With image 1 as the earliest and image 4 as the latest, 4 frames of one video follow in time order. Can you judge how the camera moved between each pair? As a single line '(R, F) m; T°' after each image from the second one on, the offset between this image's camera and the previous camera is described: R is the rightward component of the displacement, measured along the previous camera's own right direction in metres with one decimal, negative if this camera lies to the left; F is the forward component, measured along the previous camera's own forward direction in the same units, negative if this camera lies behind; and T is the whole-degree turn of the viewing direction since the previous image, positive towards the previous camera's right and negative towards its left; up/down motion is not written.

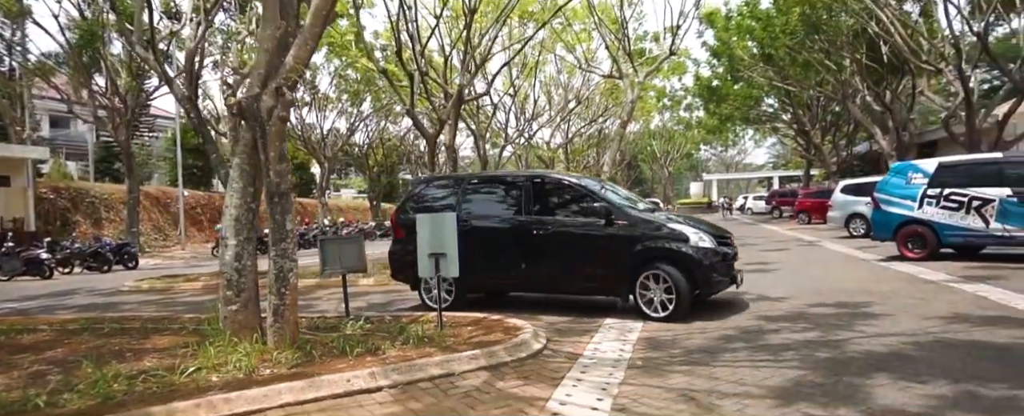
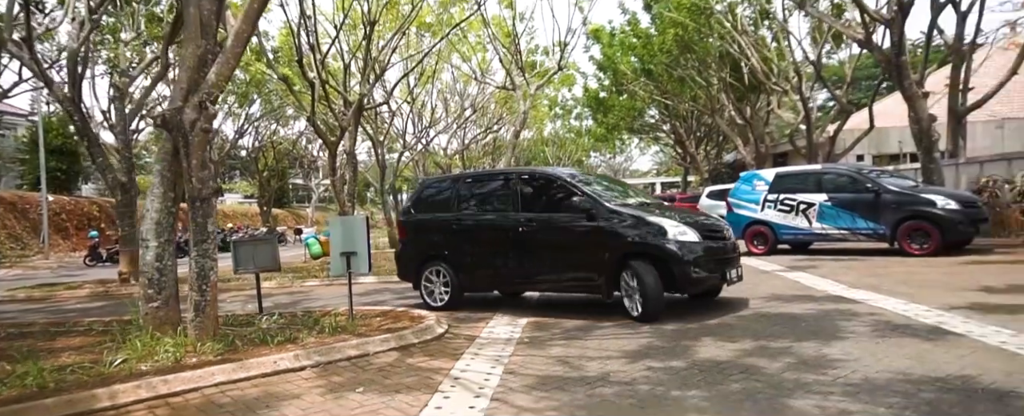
(-0.1, -1.0) m; +9°
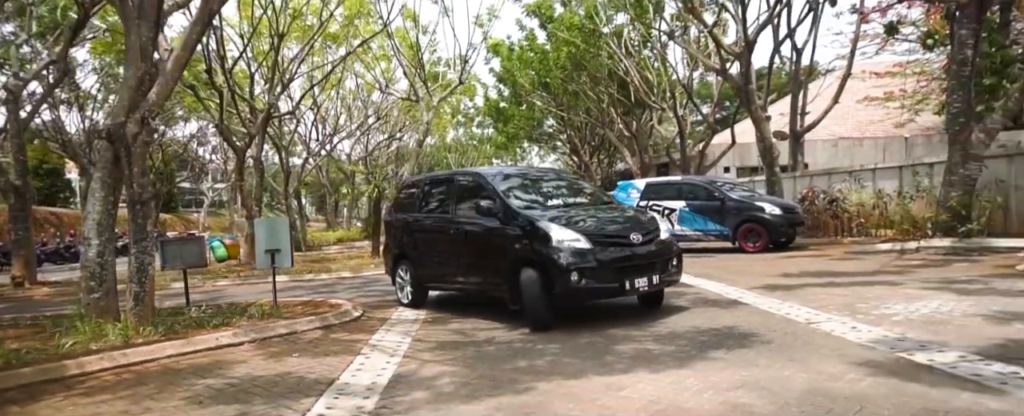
(-0.1, -1.5) m; +8°
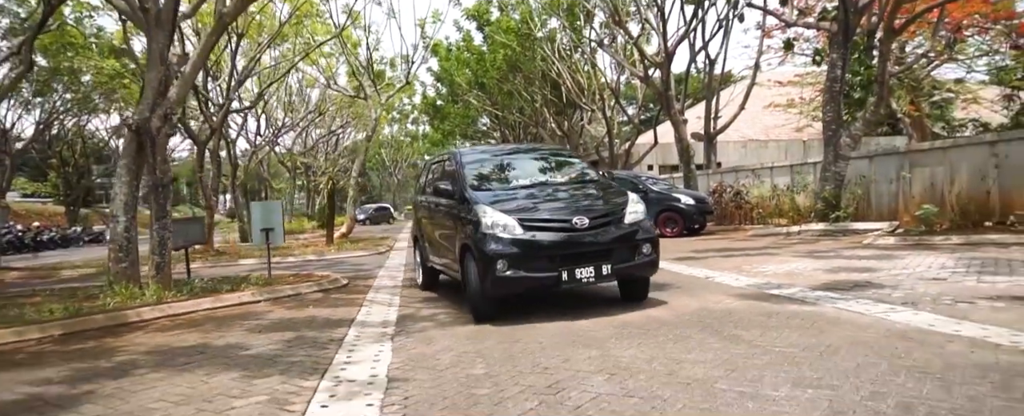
(-0.5, -1.8) m; +6°
